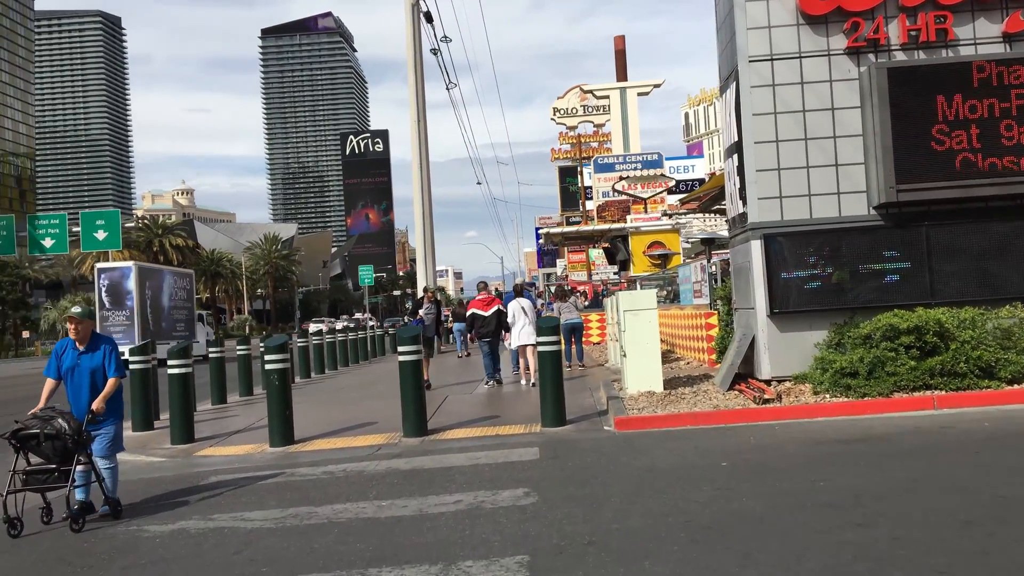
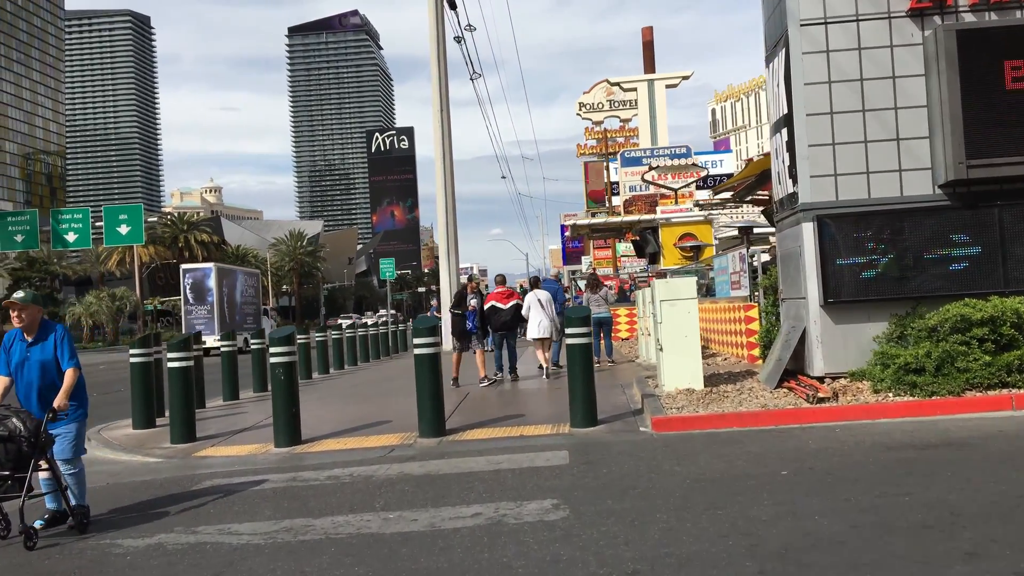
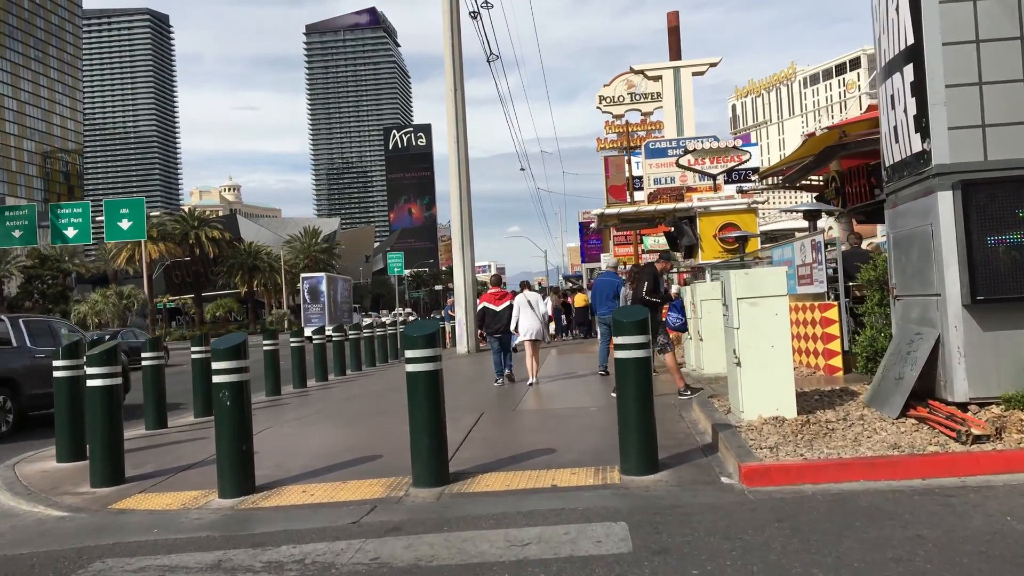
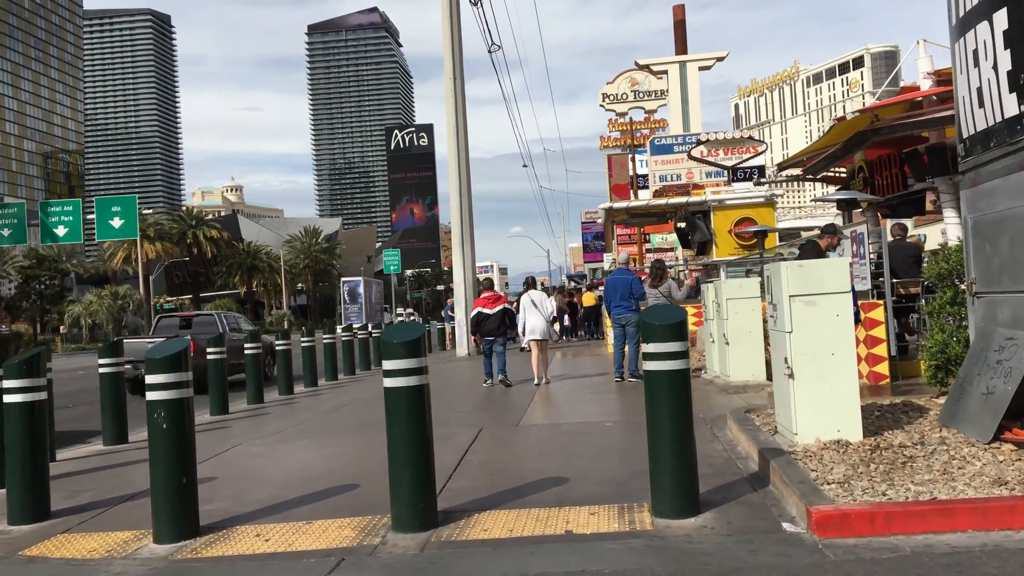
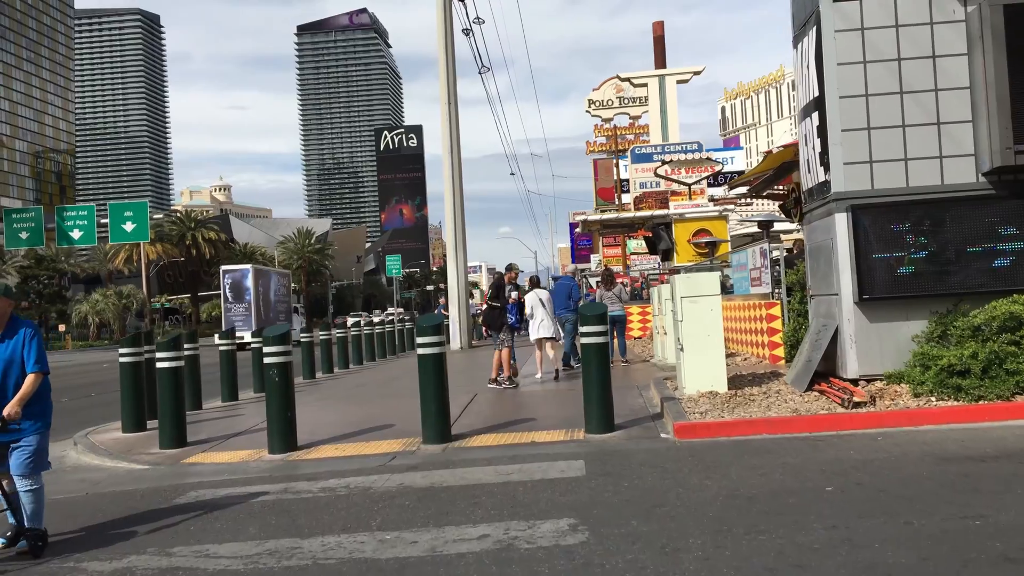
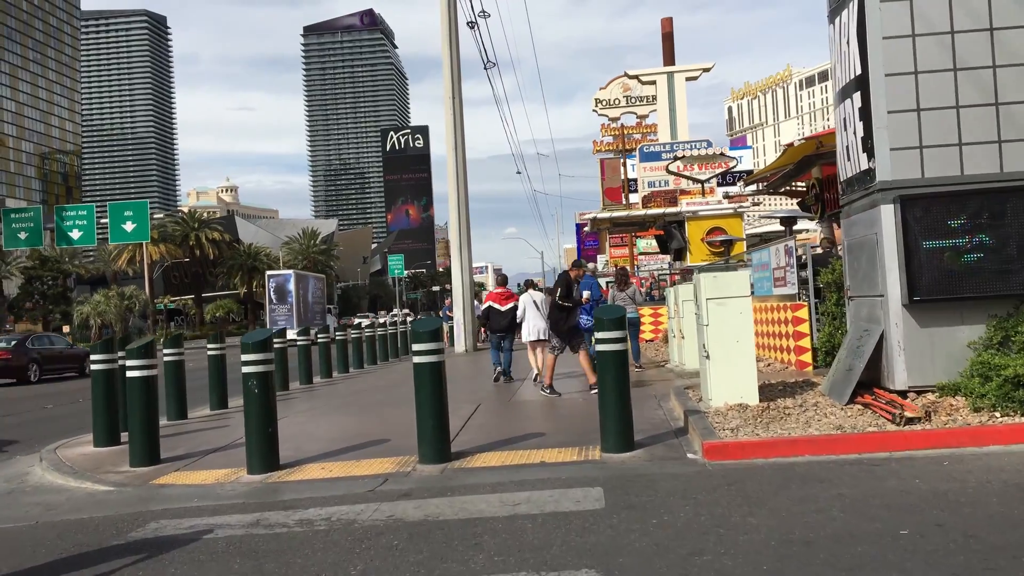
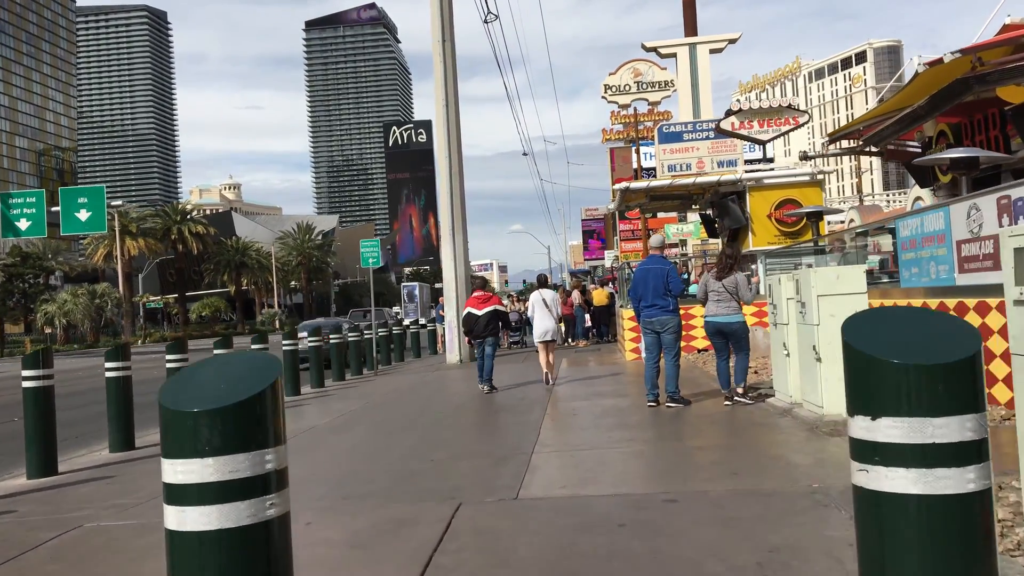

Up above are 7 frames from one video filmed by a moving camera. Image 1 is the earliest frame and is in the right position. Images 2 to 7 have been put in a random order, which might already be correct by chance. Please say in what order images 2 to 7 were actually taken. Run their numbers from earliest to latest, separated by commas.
2, 5, 6, 3, 4, 7
